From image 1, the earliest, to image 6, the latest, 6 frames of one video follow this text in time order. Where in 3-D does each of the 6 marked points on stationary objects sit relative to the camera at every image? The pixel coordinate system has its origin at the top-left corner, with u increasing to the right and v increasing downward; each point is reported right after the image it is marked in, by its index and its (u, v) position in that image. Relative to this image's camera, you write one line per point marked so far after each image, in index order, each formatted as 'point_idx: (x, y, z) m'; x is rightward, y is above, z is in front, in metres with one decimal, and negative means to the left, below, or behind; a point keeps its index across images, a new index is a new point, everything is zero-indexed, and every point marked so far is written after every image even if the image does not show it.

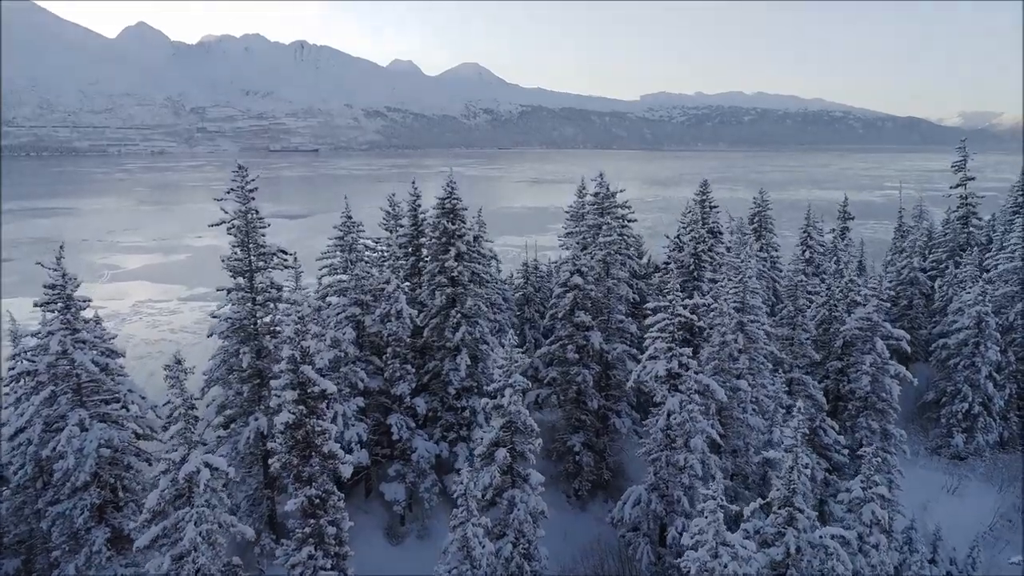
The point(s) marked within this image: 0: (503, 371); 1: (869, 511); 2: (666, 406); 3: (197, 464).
0: (-0.2, -2.4, +18.0) m
1: (+9.9, -6.2, +17.4) m
2: (+4.8, -3.7, +19.9) m
3: (-6.8, -3.8, +13.6) m
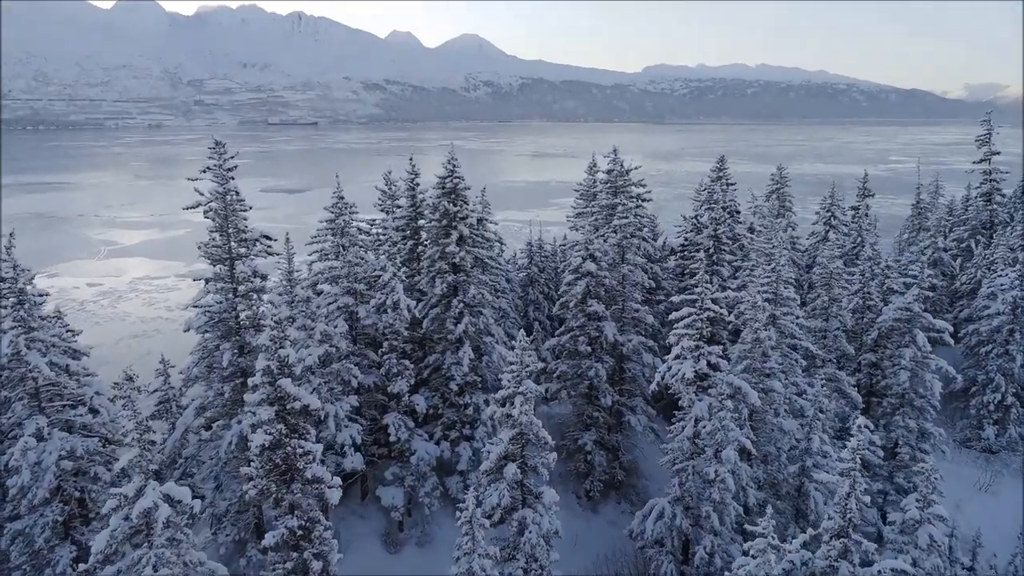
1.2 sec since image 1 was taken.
0: (0.0, -2.3, +15.8) m
1: (+10.2, -6.0, +15.5) m
2: (+5.1, -3.5, +17.8) m
3: (-6.5, -3.8, +11.6) m
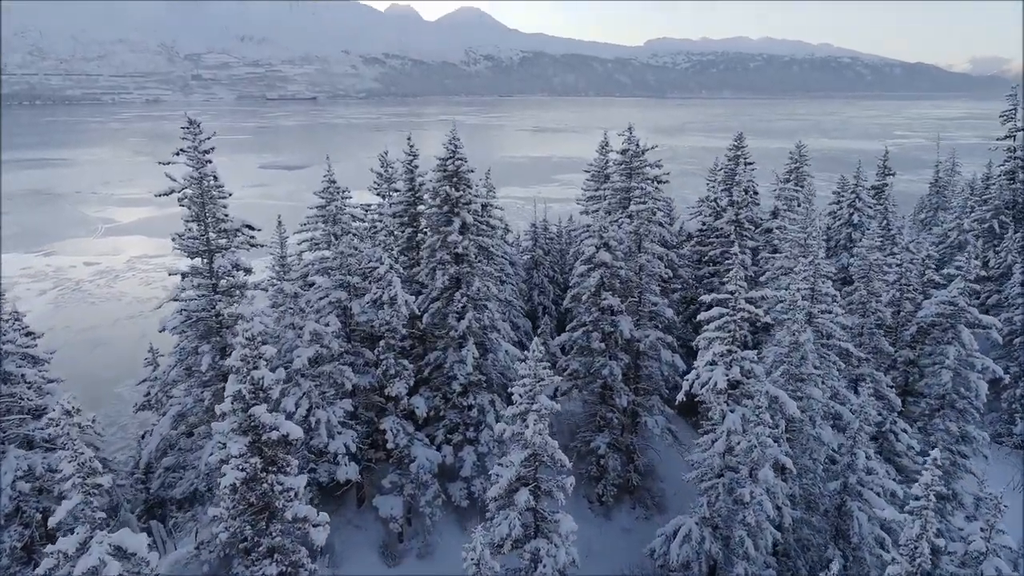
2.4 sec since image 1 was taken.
0: (+0.3, -2.3, +13.9) m
1: (+10.4, -6.1, +13.7) m
2: (+5.4, -3.4, +15.9) m
3: (-6.3, -4.0, +9.7) m
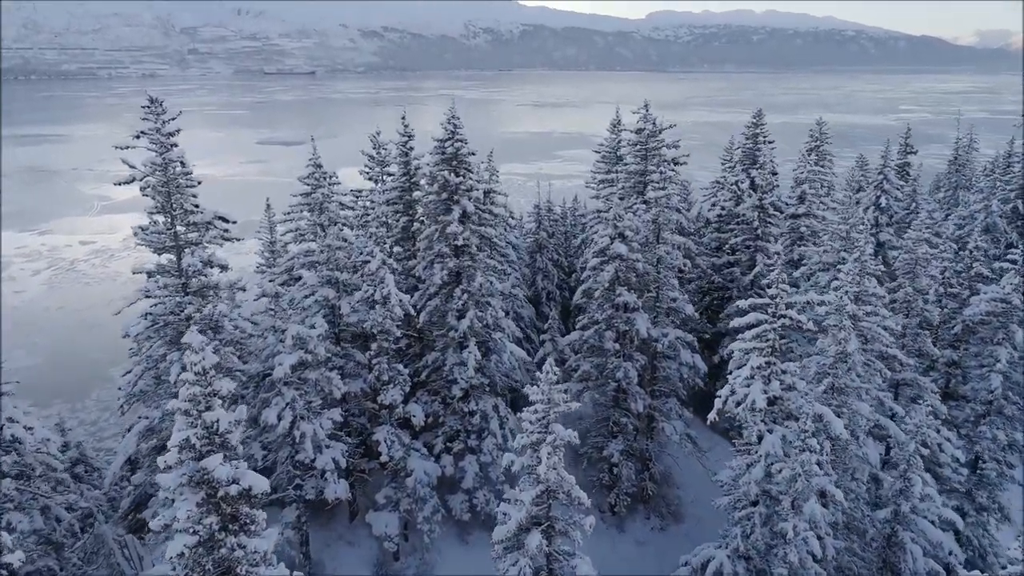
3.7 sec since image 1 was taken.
0: (+0.5, -2.5, +11.9) m
1: (+10.6, -6.2, +11.8) m
2: (+5.5, -3.5, +13.9) m
3: (-6.1, -4.3, +7.8) m
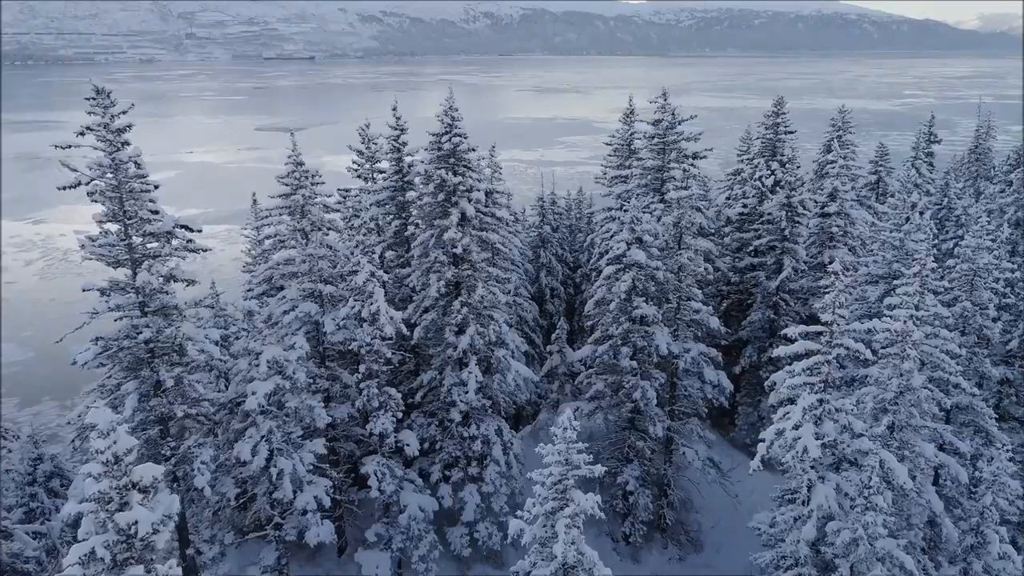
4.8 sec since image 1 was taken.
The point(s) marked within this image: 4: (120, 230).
0: (+0.6, -3.0, +9.8) m
1: (+10.8, -6.8, +9.8) m
2: (+5.7, -4.0, +11.9) m
3: (-6.0, -5.0, +5.7) m
4: (-8.9, +1.3, +14.3) m
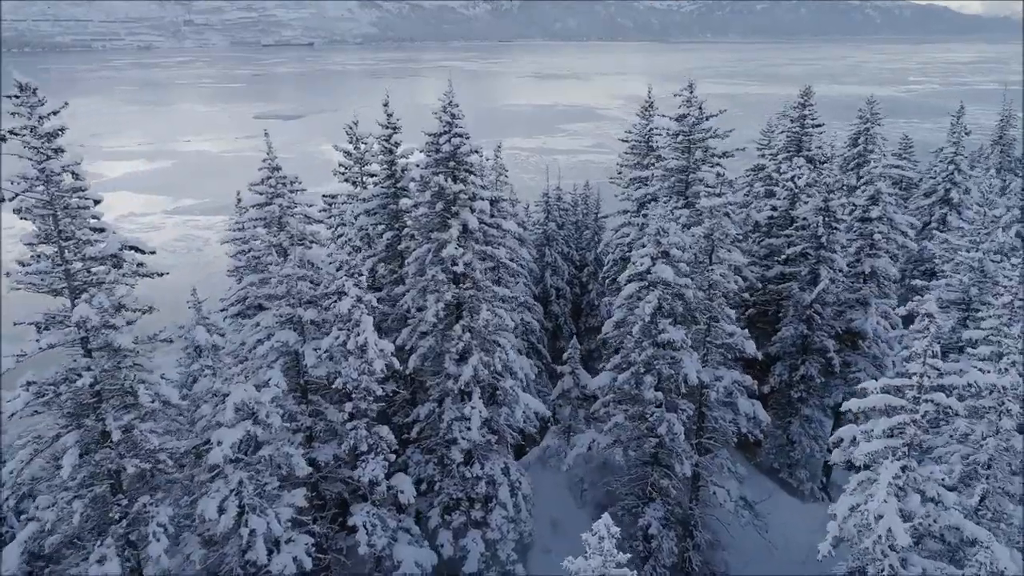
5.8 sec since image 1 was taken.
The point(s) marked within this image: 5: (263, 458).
0: (+0.8, -3.7, +7.6) m
1: (+11.0, -7.5, +7.6) m
2: (+5.9, -4.7, +9.6) m
3: (-5.7, -5.8, +3.5) m
4: (-8.6, +0.7, +12.0) m
5: (-5.4, -3.7, +13.6) m
